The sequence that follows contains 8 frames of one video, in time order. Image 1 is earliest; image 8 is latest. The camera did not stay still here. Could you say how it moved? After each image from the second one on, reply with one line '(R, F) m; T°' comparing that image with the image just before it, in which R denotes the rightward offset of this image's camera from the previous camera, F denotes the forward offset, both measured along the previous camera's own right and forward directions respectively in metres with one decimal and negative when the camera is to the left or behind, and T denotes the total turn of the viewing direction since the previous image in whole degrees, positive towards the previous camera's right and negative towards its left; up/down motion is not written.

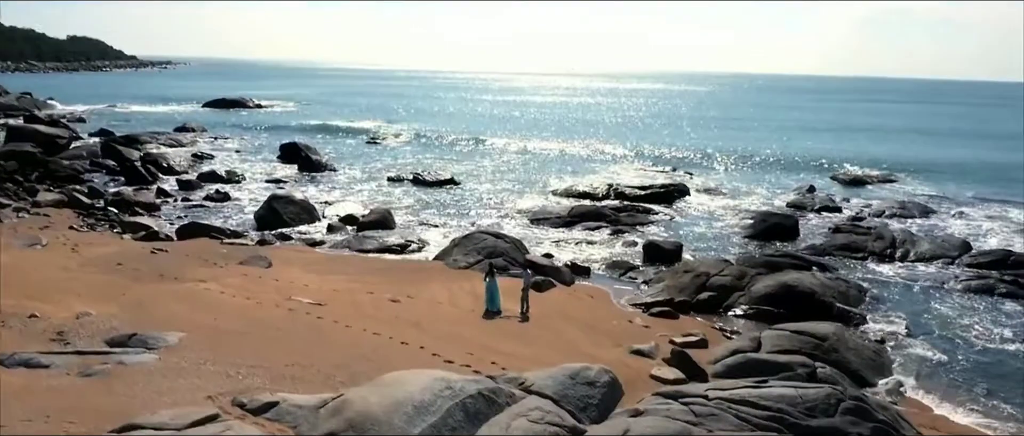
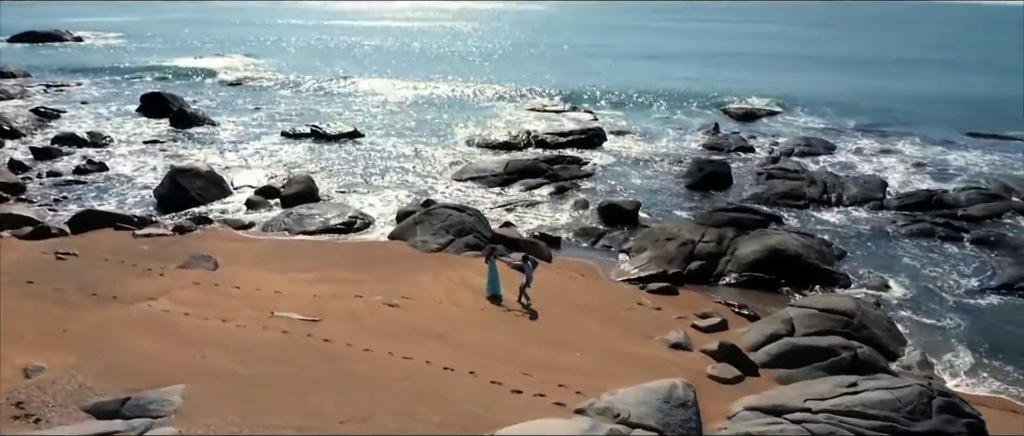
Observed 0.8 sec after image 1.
(-3.1, +1.9) m; +12°
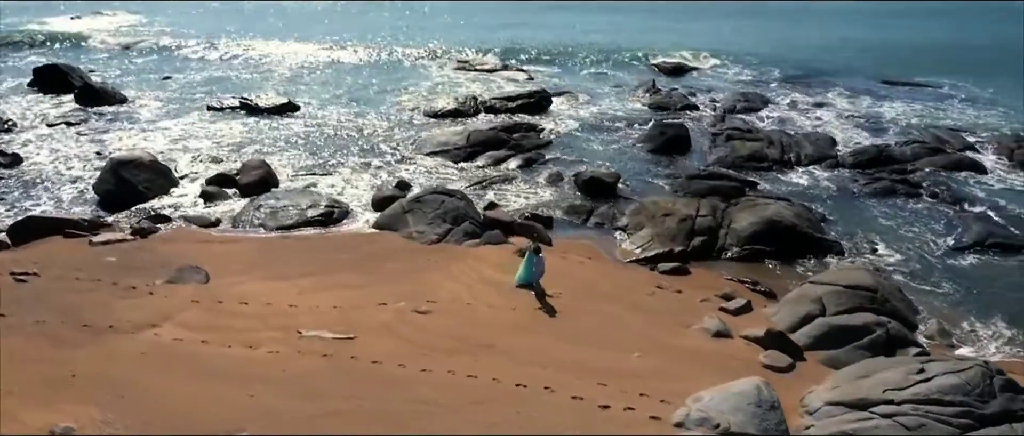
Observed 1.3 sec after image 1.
(-2.5, +0.9) m; +8°
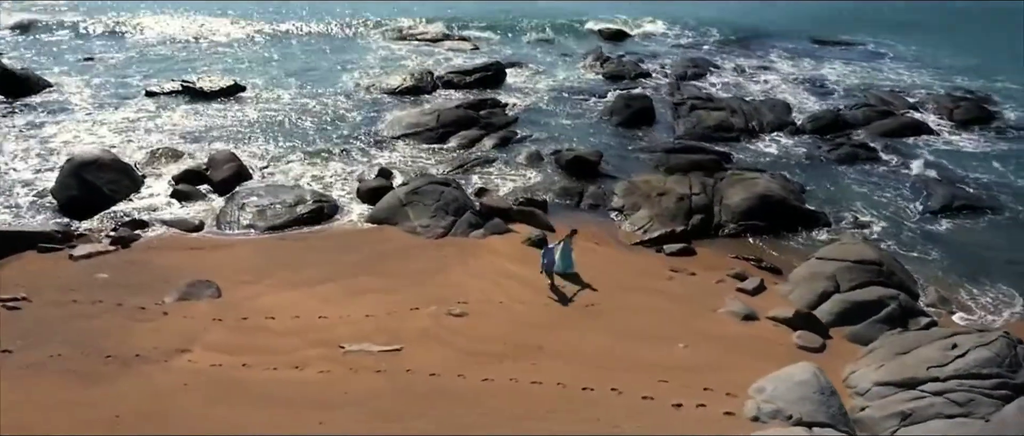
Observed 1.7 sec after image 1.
(-2.1, +0.3) m; +7°
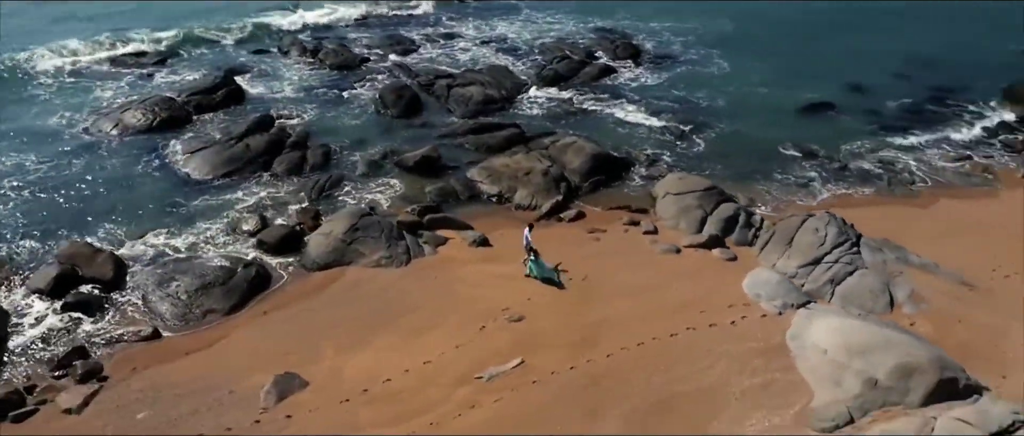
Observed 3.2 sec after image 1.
(-8.3, 0.0) m; +31°
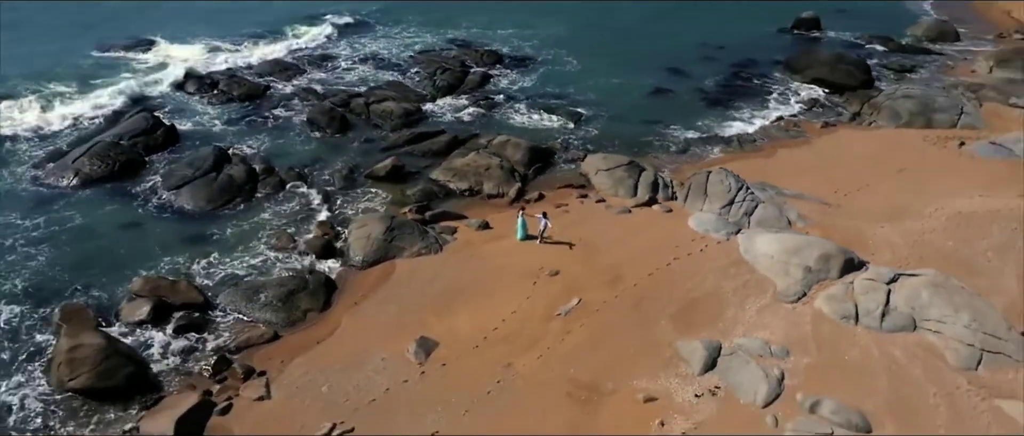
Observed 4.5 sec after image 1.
(-6.6, -4.0) m; +16°
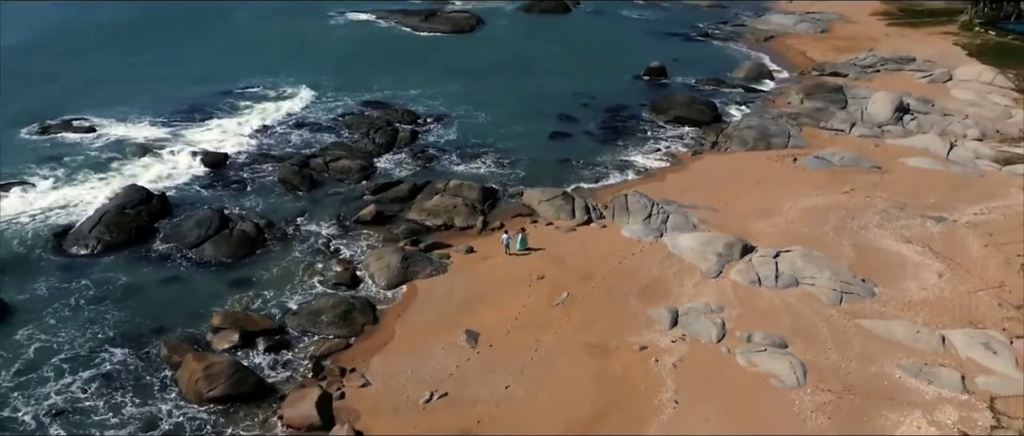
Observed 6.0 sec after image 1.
(-5.2, -6.0) m; +12°
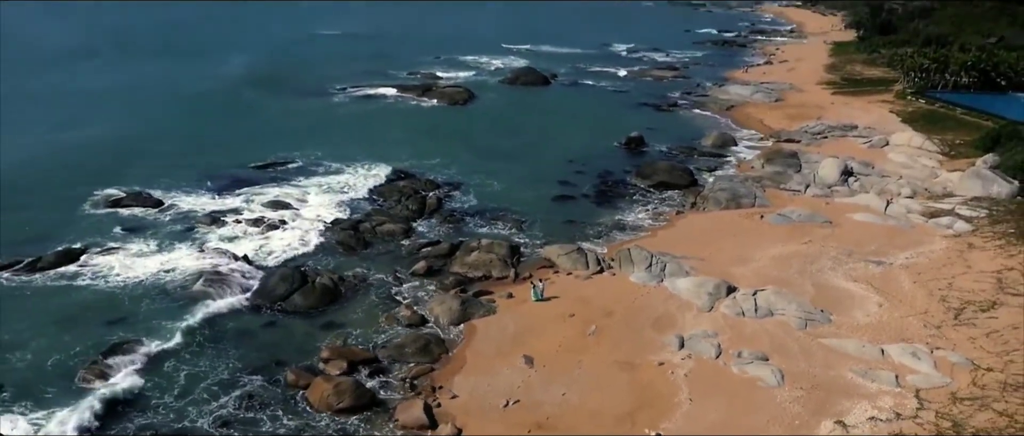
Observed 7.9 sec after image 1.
(-3.2, -7.3) m; +3°
